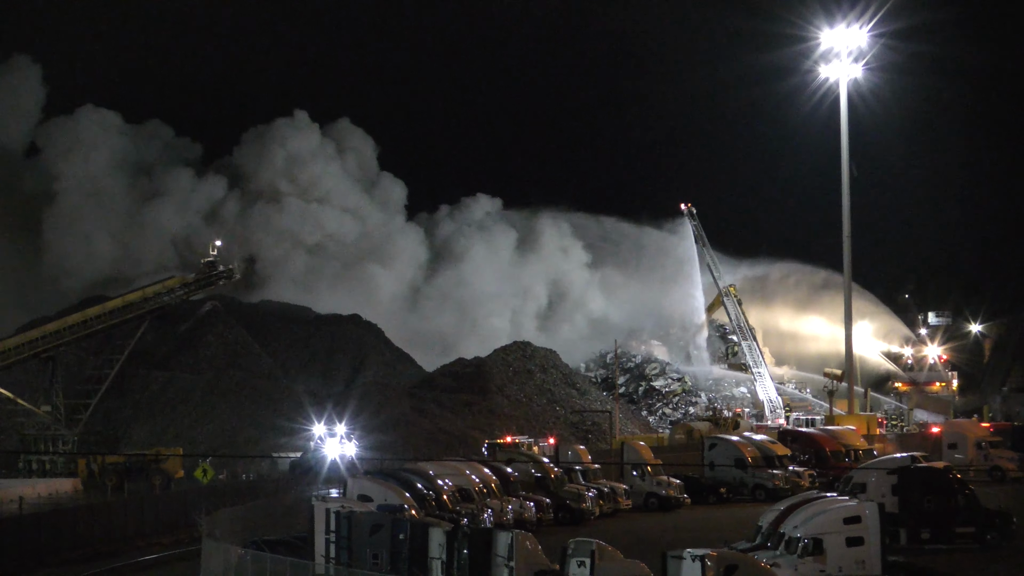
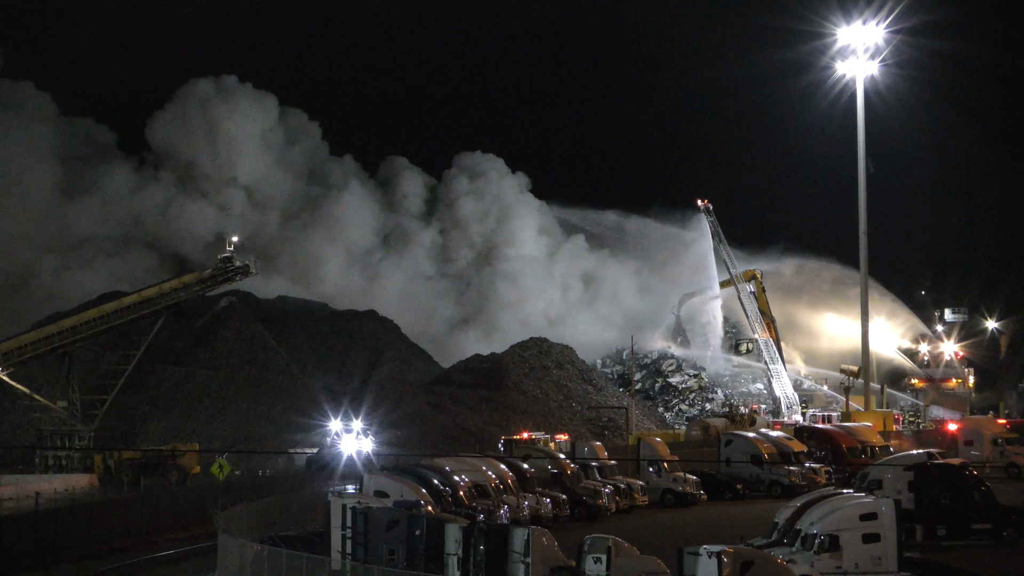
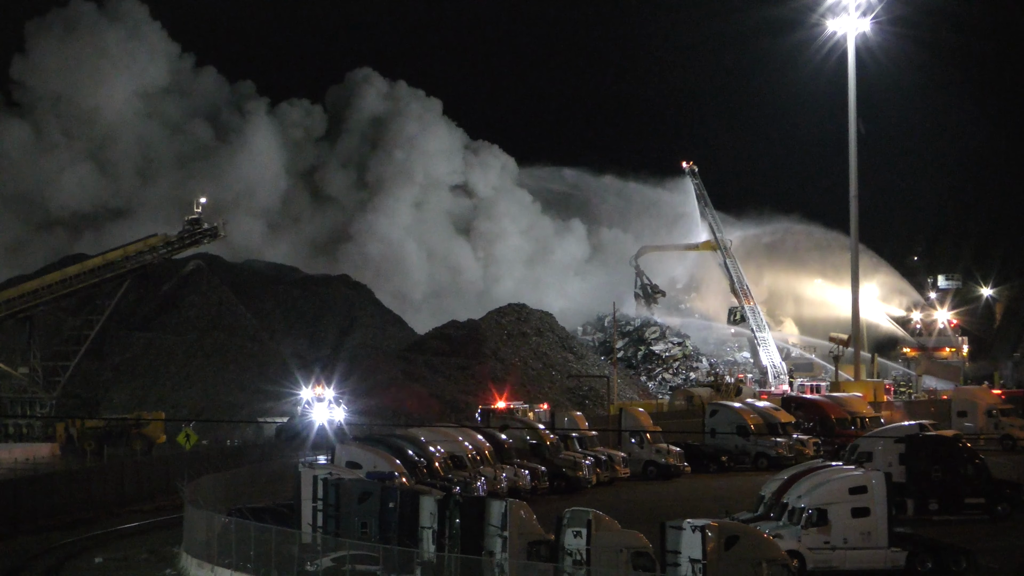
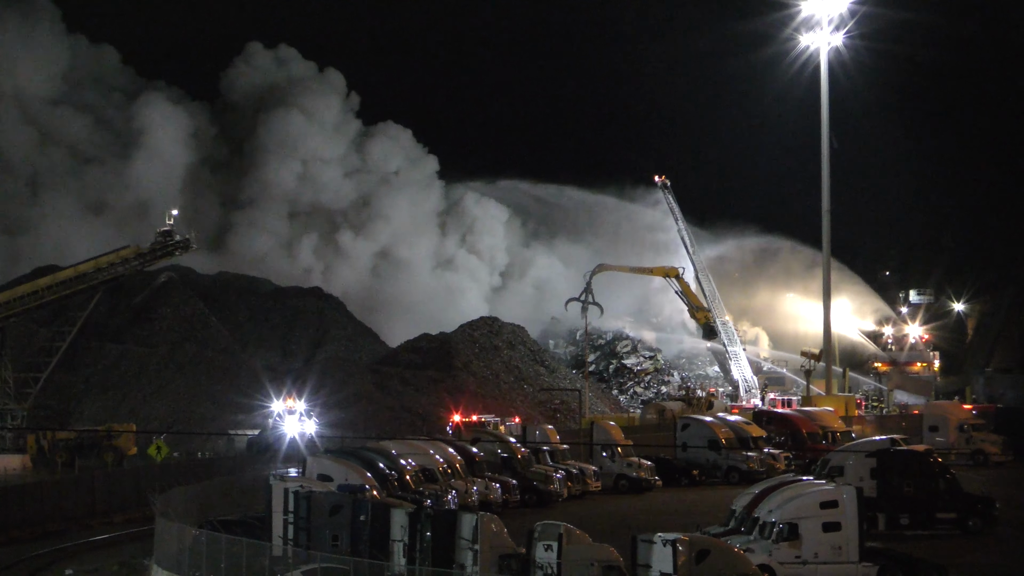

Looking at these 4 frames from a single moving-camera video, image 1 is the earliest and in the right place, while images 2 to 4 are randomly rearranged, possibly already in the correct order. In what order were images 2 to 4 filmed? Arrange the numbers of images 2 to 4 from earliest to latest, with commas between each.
2, 3, 4
